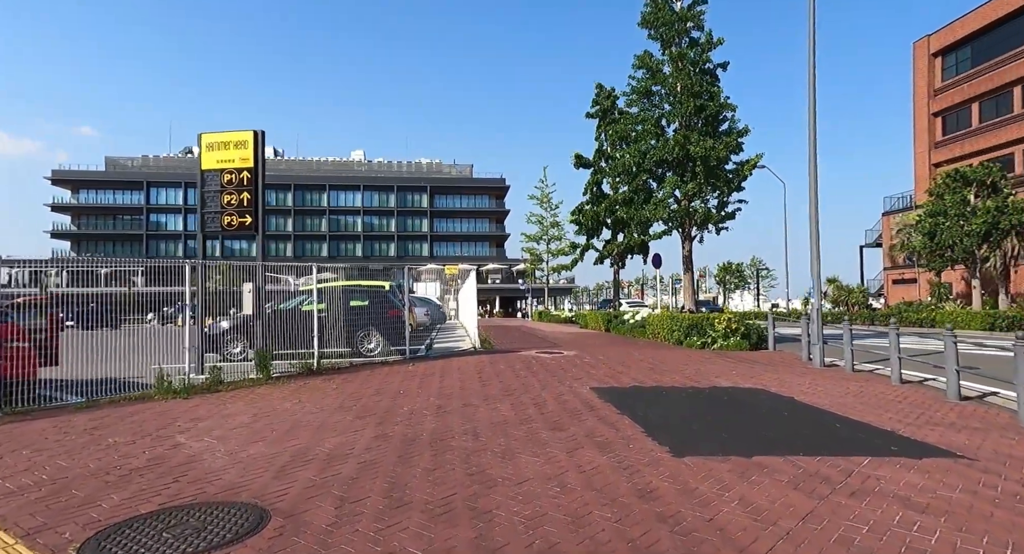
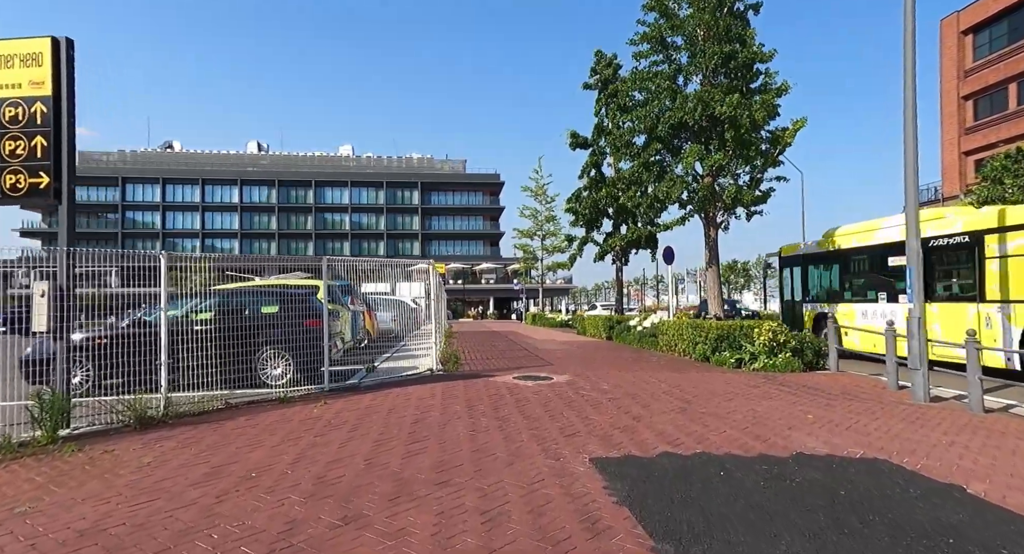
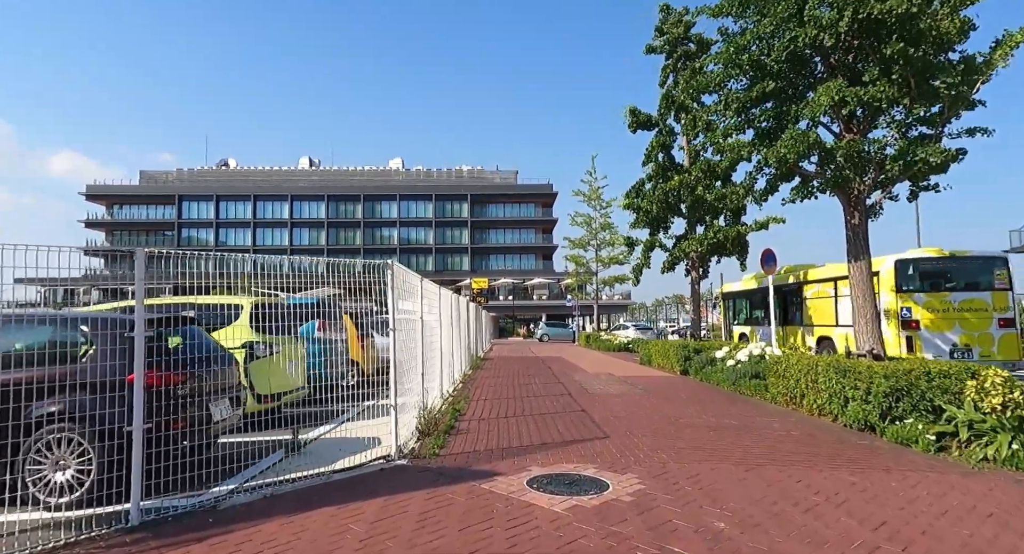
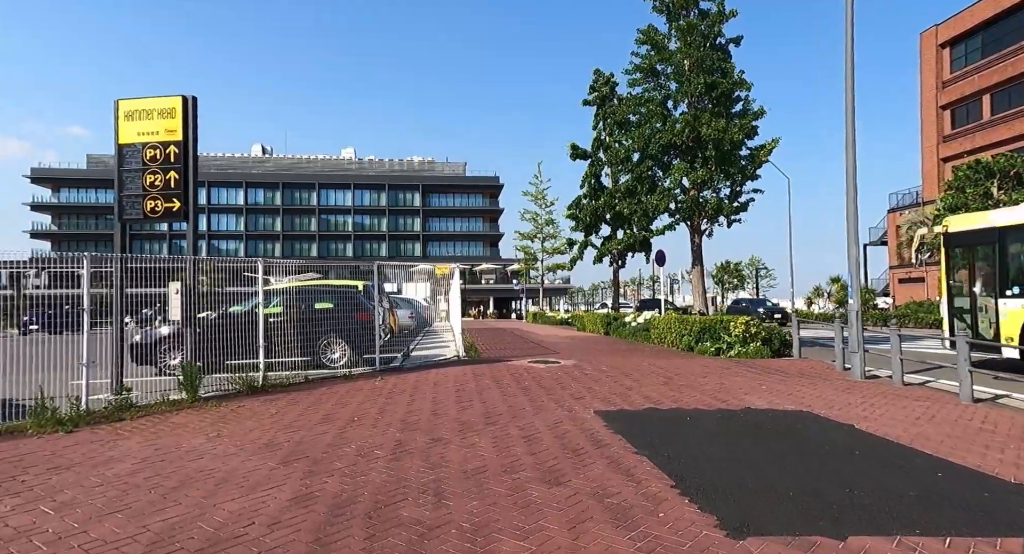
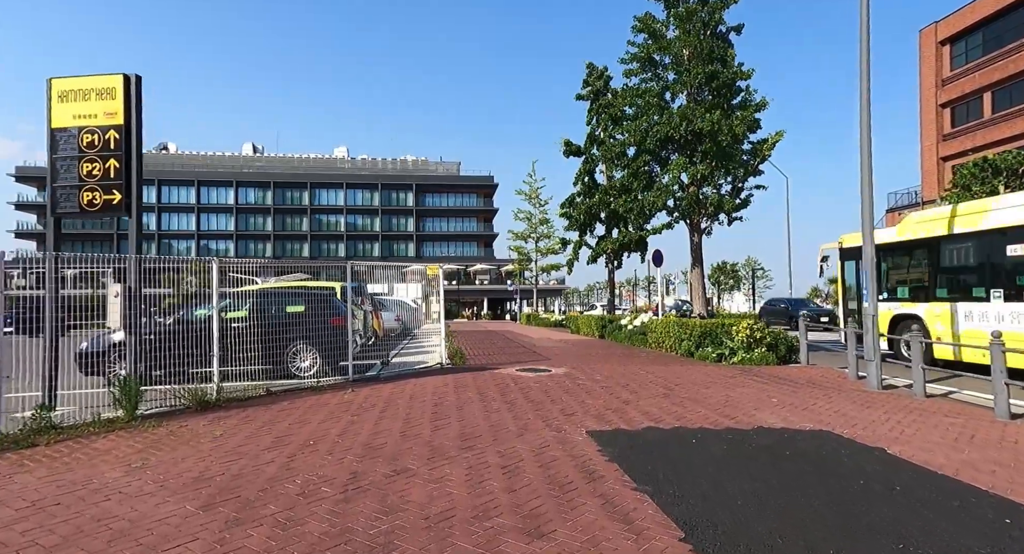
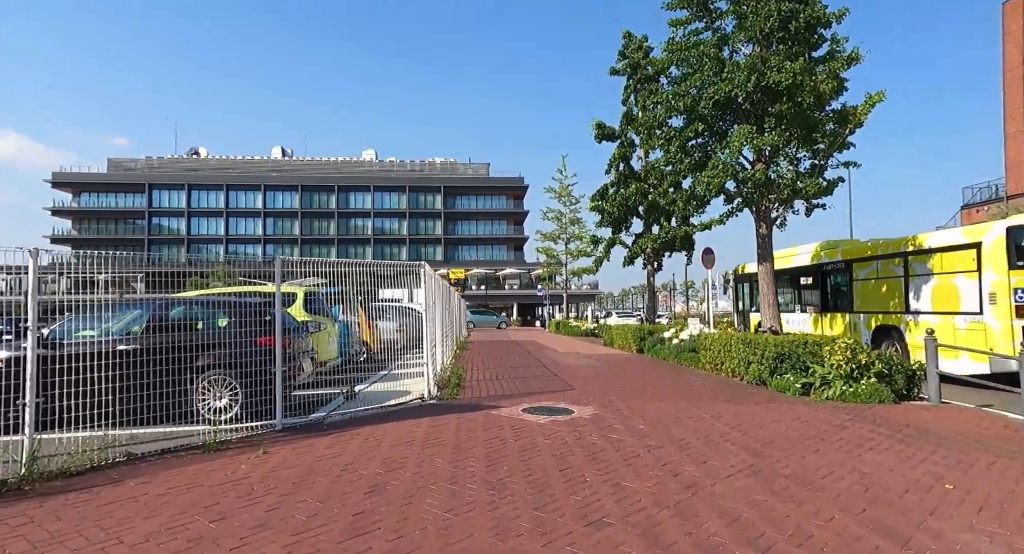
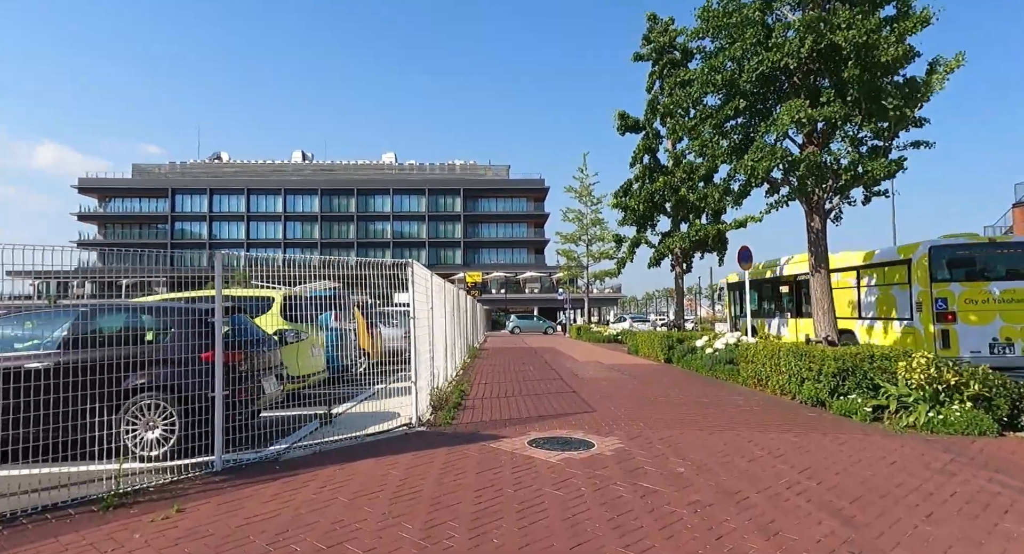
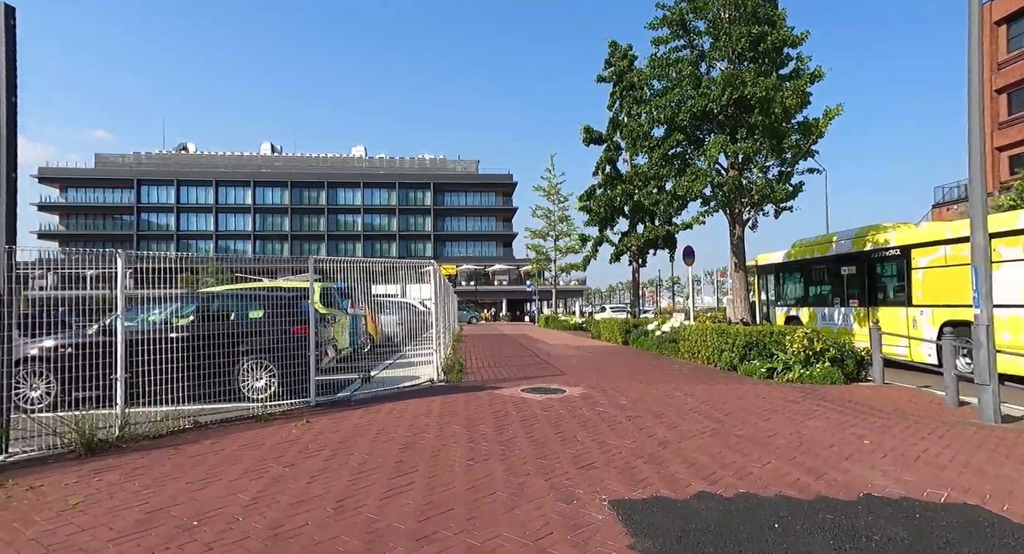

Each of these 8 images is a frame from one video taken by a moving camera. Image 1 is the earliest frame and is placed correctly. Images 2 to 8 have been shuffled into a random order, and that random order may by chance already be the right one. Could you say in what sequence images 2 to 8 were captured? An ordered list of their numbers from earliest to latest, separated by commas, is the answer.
4, 5, 2, 8, 6, 7, 3
